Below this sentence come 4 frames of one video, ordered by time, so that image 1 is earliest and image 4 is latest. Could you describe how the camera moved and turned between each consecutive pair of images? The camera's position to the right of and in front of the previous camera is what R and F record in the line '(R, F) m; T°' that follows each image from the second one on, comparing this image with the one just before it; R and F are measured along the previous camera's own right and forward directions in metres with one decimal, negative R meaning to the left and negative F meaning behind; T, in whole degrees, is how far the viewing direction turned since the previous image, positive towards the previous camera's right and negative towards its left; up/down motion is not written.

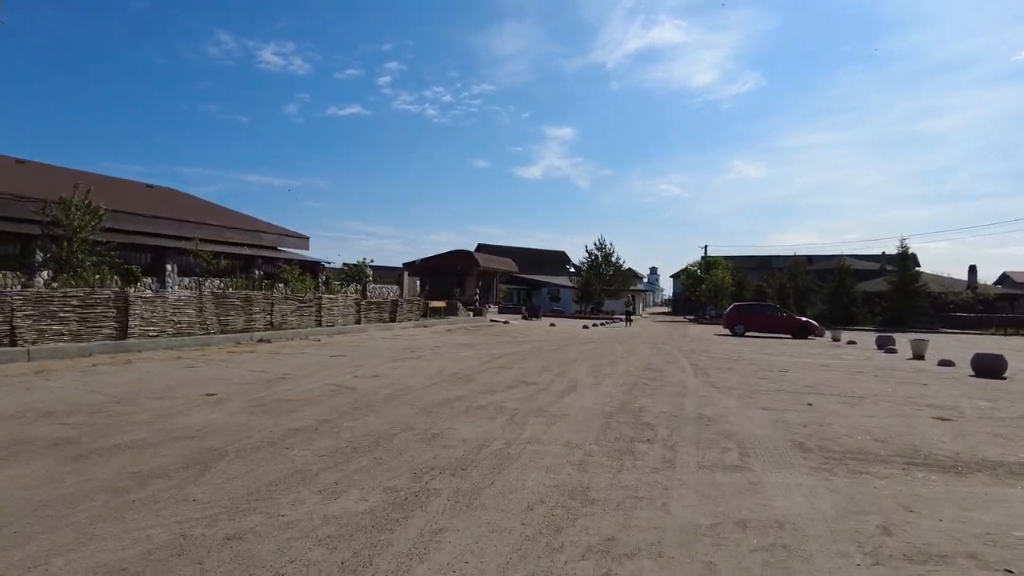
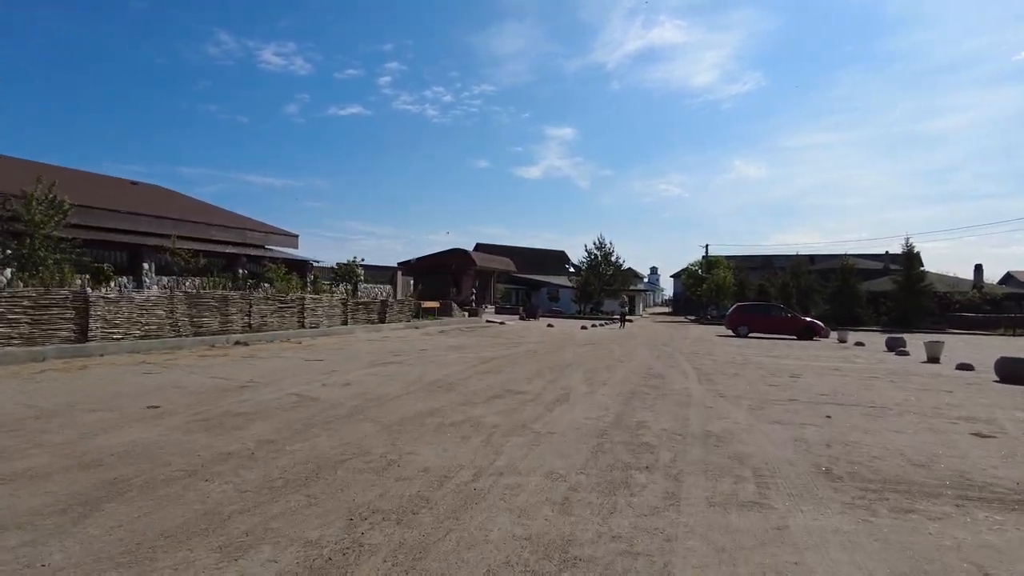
(+0.3, +1.3) m; 0°
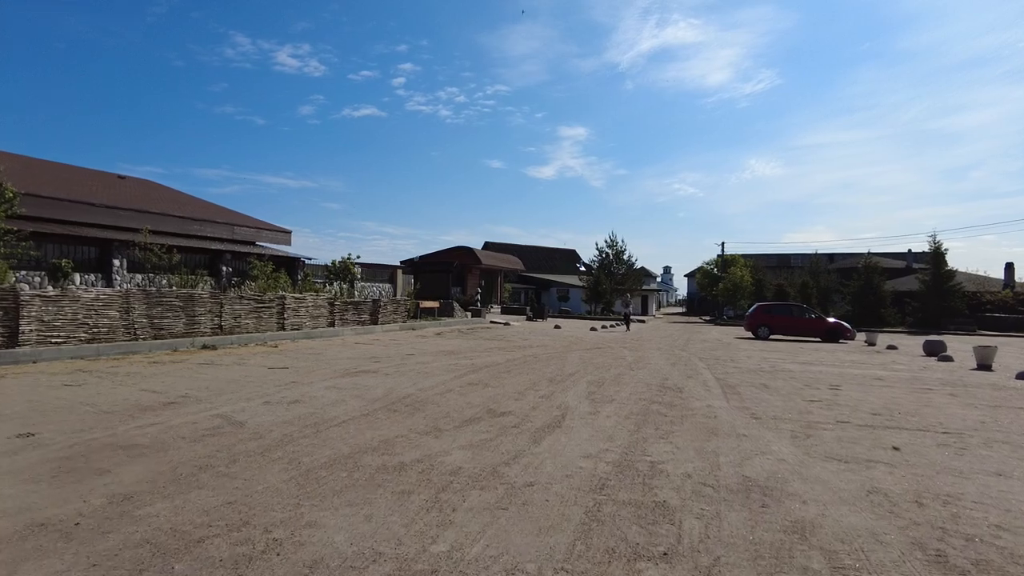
(+0.4, +2.3) m; -1°
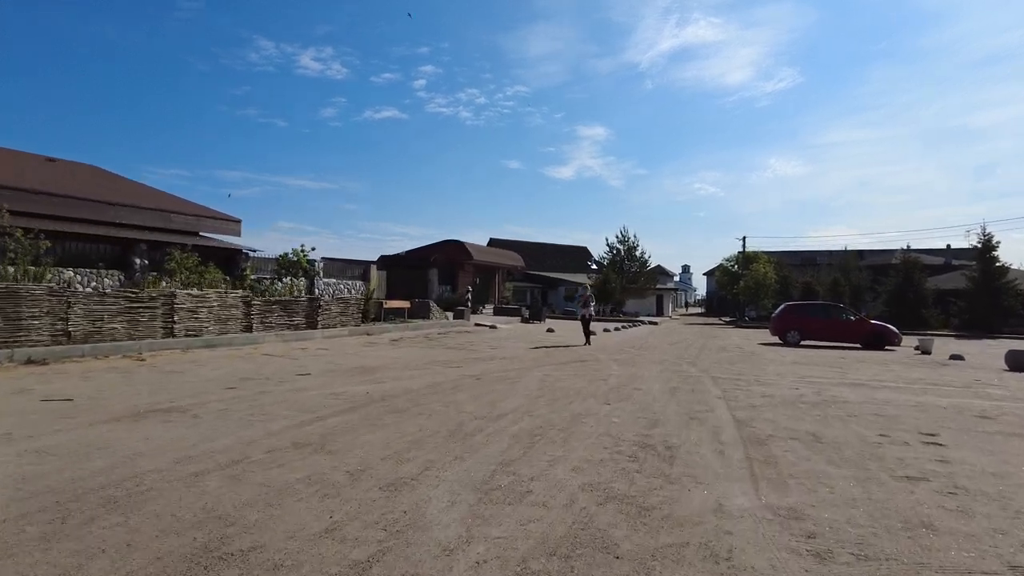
(+1.7, +5.4) m; -2°
